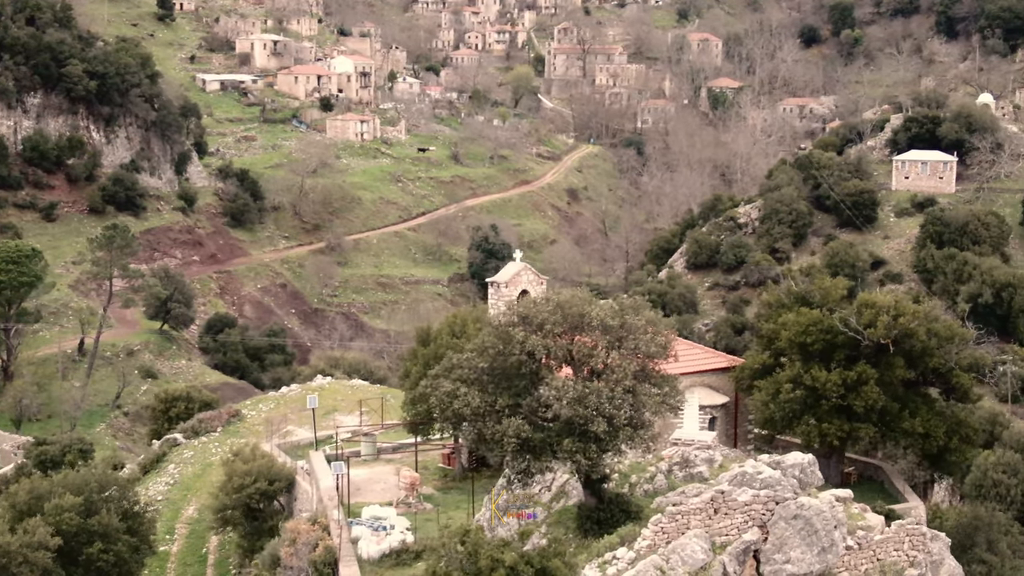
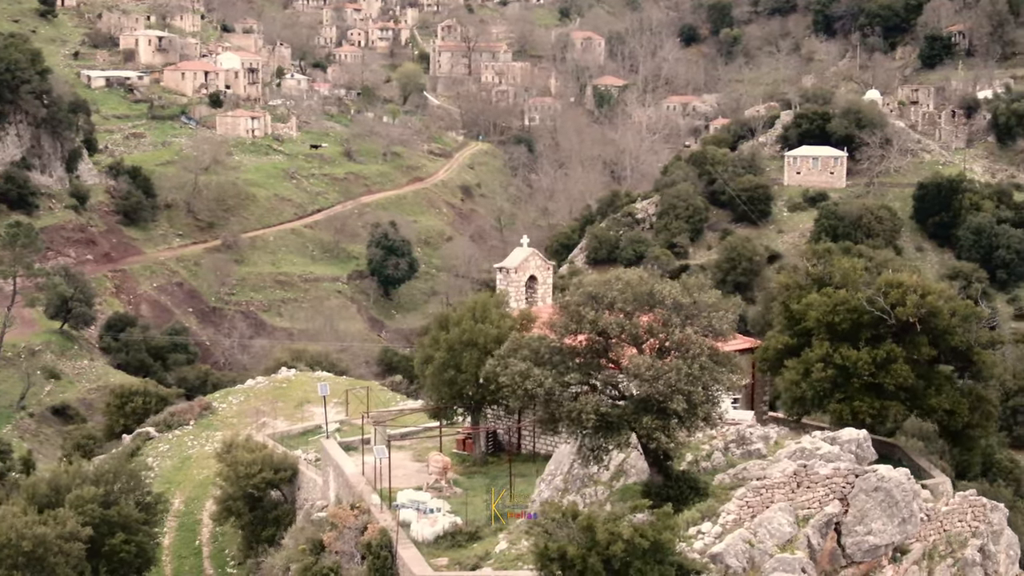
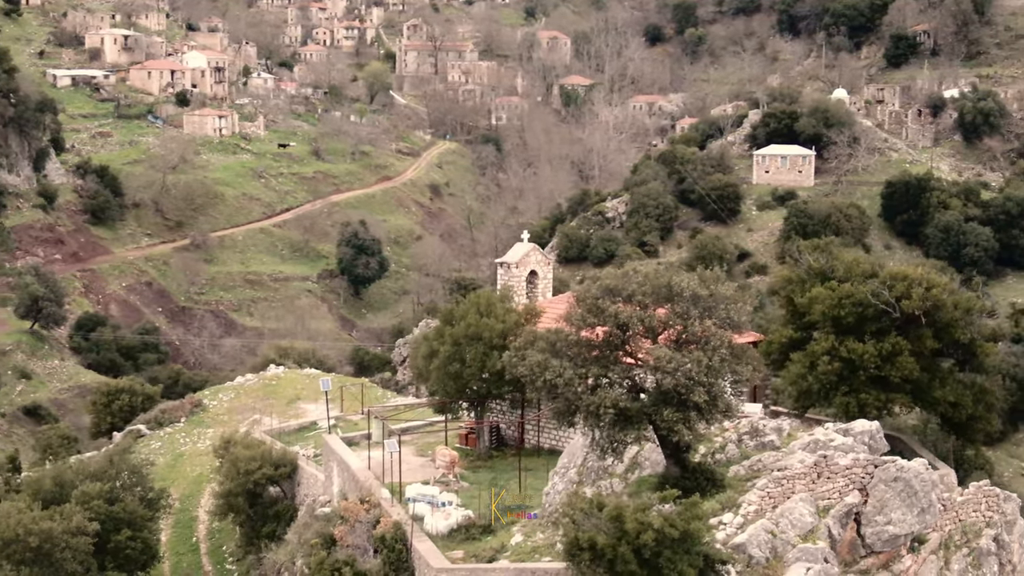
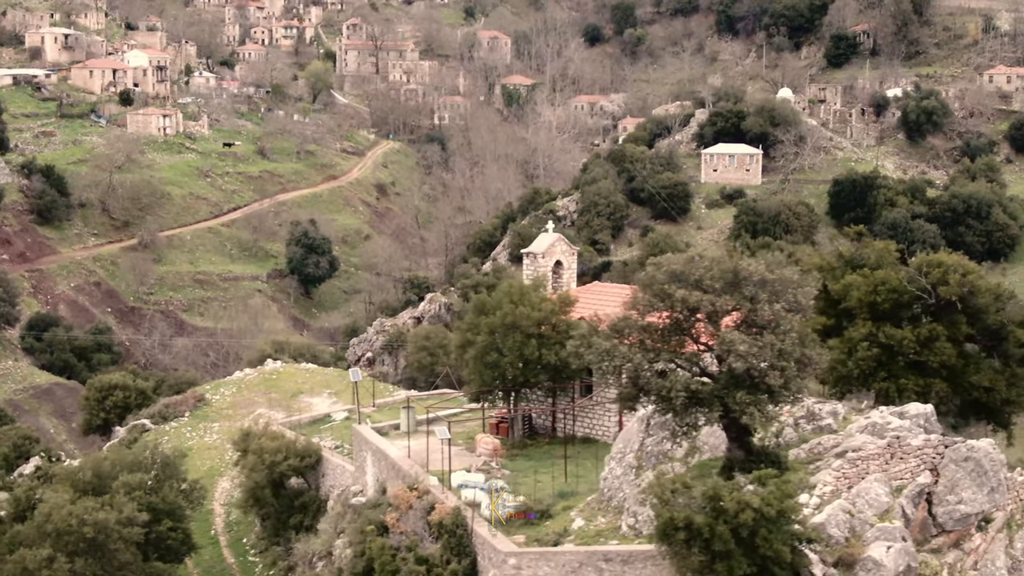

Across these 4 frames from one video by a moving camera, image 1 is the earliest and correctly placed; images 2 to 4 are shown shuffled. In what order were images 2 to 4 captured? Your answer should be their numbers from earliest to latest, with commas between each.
2, 3, 4
